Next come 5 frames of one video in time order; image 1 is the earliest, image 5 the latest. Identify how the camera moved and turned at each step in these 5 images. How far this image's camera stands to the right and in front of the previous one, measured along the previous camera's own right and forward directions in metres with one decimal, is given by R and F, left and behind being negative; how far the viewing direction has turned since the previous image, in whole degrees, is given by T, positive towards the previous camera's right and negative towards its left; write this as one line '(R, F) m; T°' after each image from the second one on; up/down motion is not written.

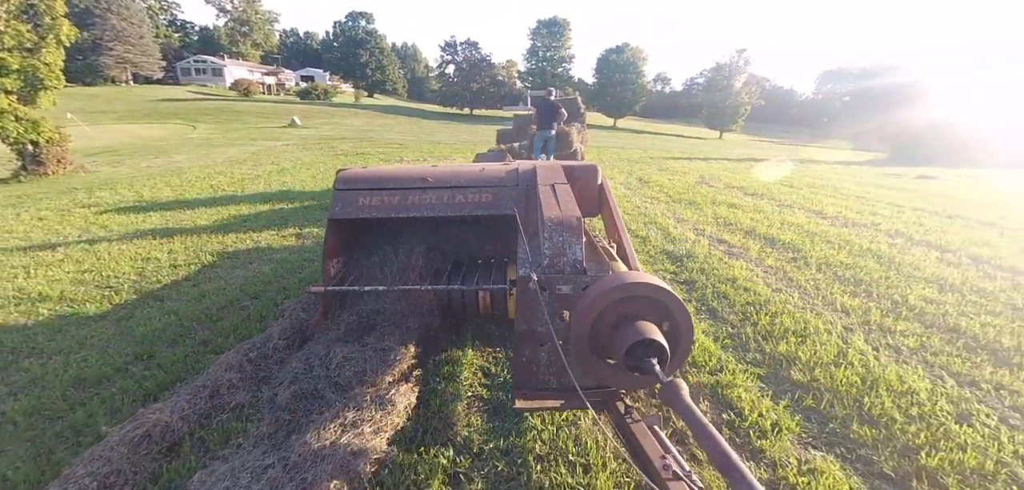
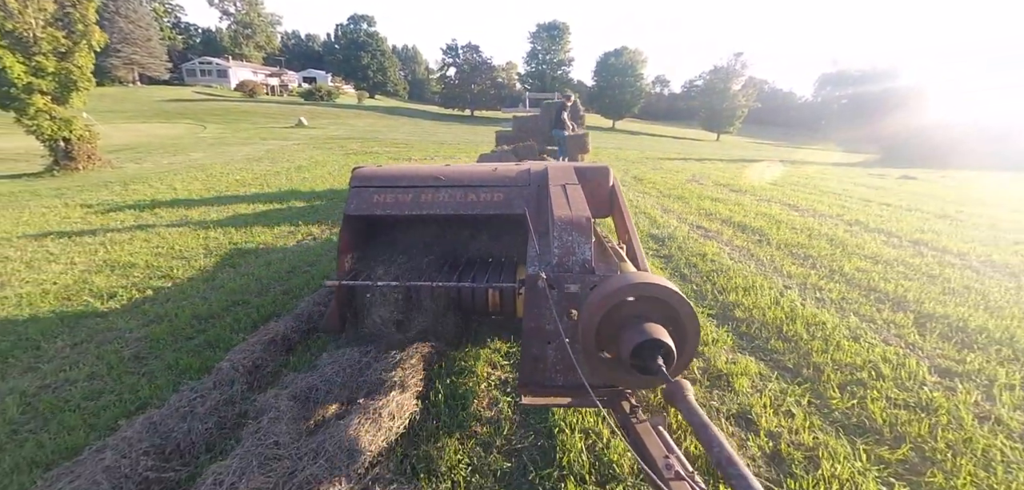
(-0.1, -0.7) m; 0°
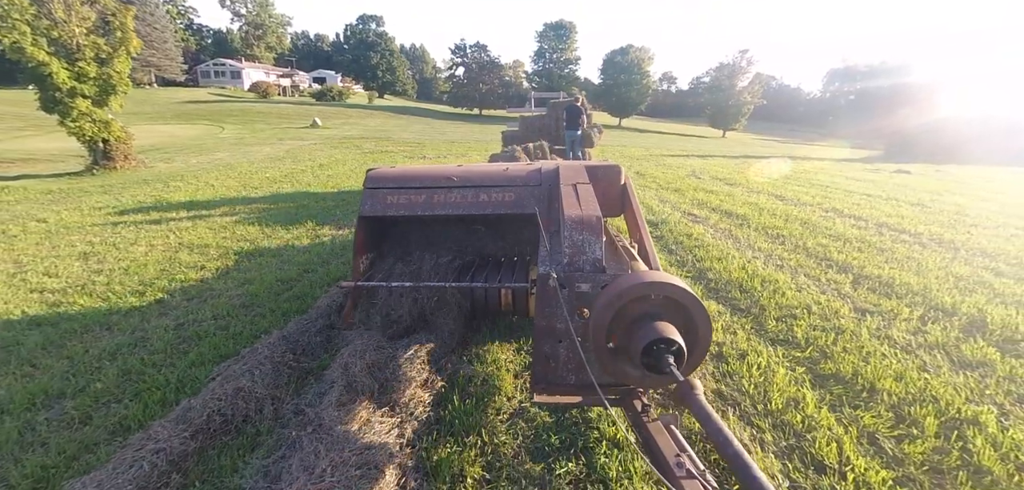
(-0.1, -0.8) m; -1°
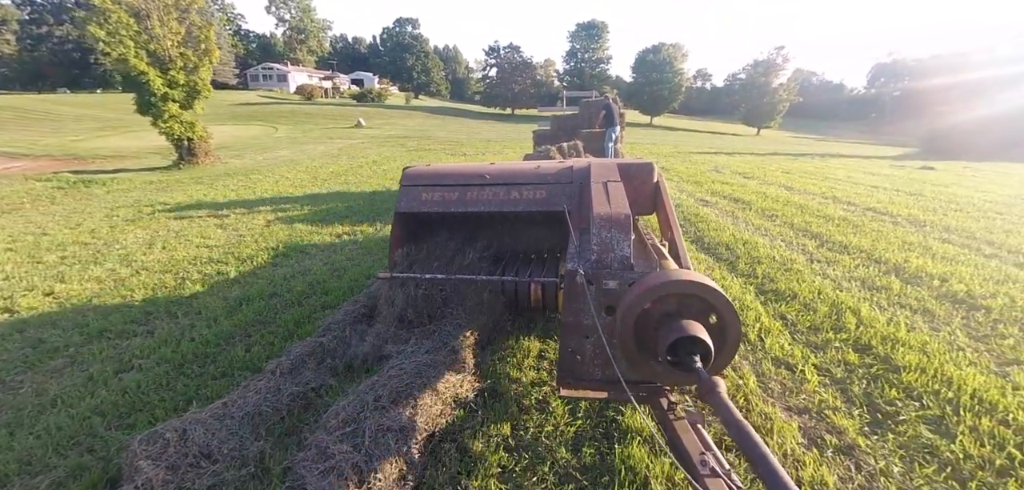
(-0.1, -1.3) m; -4°
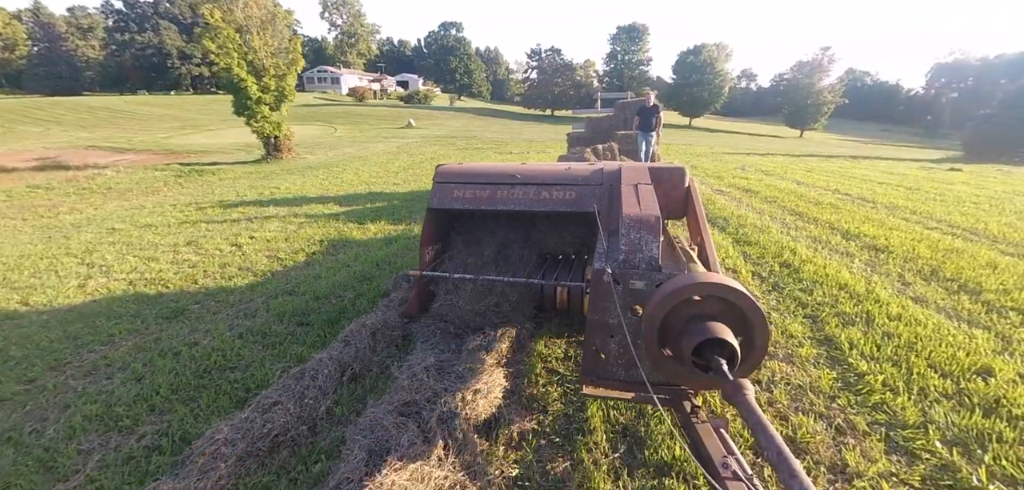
(-0.3, -1.8) m; -5°
